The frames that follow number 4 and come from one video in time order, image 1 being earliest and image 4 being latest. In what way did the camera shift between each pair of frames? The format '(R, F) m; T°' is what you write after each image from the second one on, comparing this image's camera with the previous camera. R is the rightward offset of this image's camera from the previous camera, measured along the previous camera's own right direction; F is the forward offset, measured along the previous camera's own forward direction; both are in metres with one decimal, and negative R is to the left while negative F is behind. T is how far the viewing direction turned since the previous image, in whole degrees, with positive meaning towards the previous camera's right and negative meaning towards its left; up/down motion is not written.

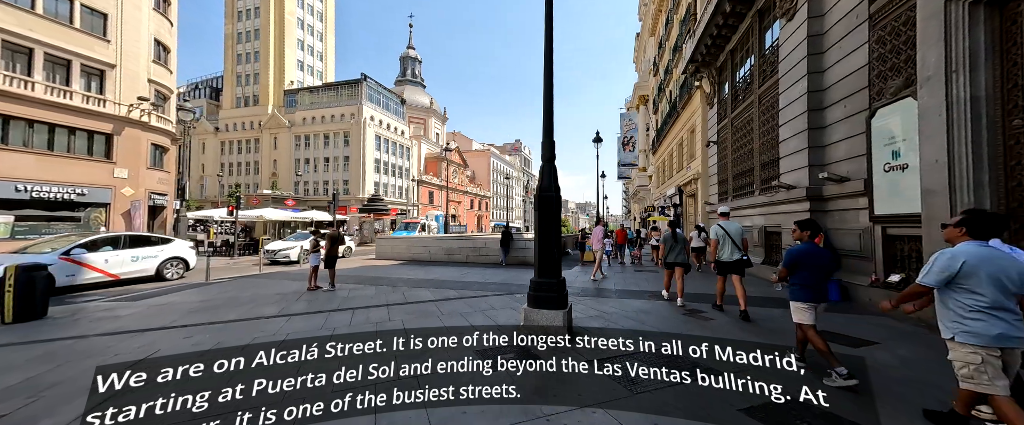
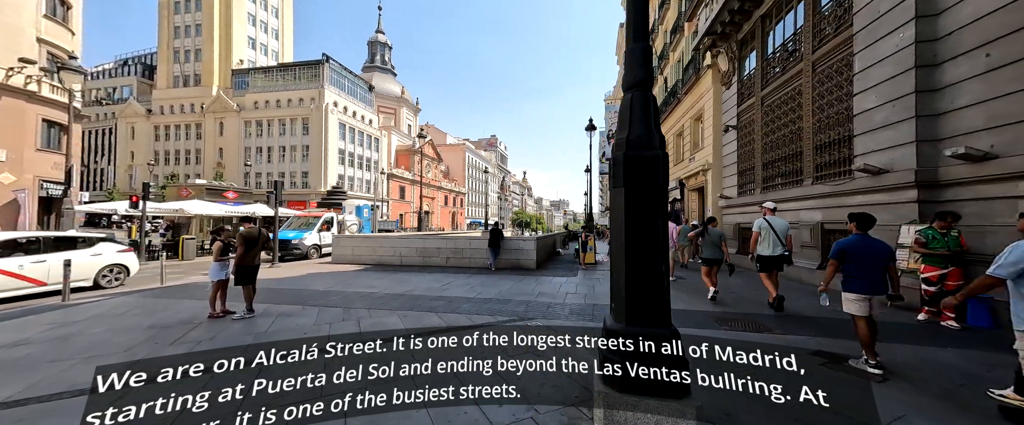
(-0.5, +2.3) m; +5°
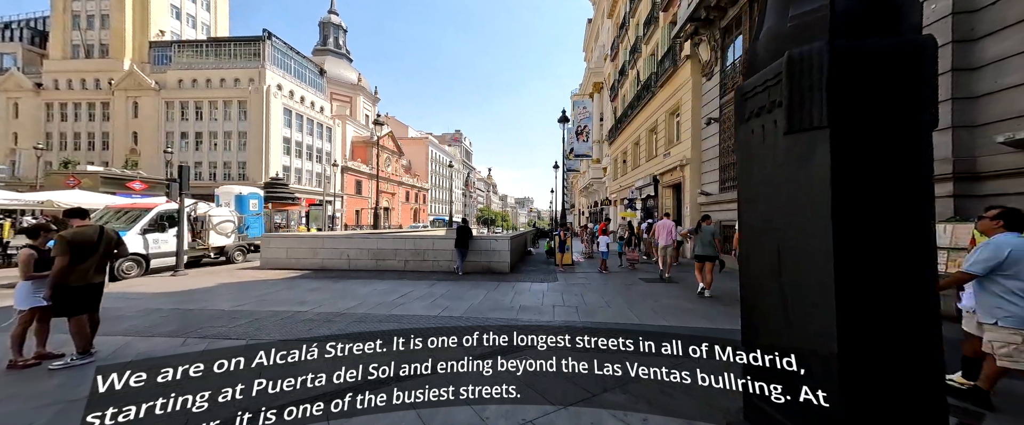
(-0.2, +1.4) m; +6°
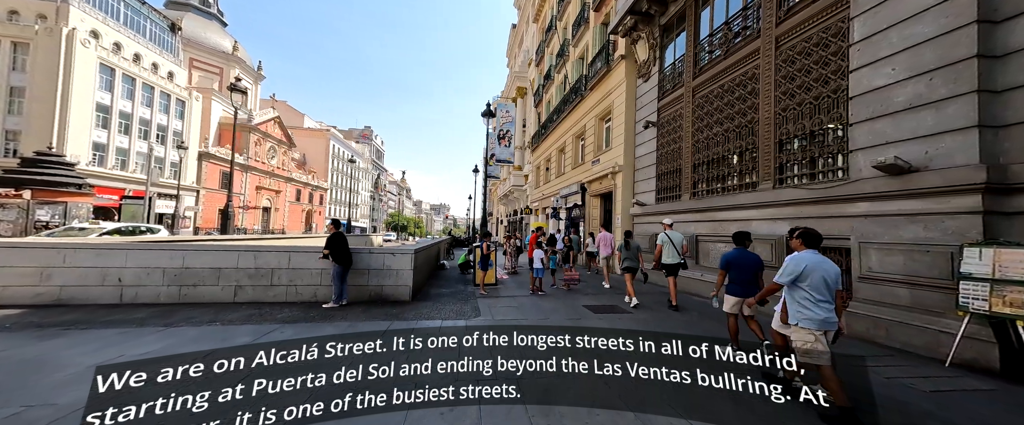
(+0.2, +2.4) m; +15°
